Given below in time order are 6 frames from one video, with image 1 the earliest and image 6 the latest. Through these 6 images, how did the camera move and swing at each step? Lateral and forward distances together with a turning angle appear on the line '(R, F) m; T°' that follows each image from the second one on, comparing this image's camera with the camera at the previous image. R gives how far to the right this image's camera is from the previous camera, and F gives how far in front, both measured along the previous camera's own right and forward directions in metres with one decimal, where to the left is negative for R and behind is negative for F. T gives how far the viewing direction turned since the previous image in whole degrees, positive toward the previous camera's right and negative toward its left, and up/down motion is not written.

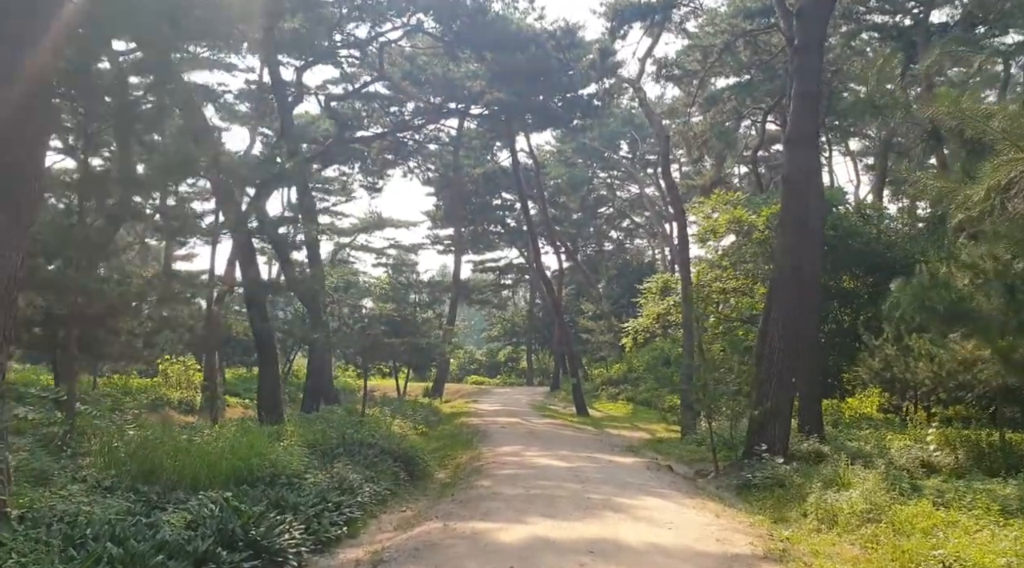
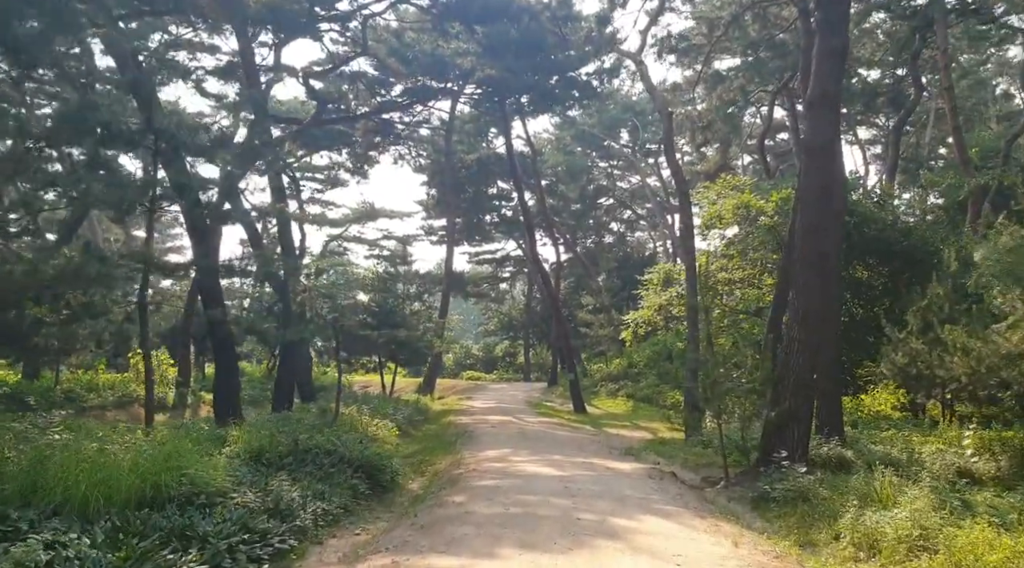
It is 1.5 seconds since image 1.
(+0.2, +1.6) m; 0°
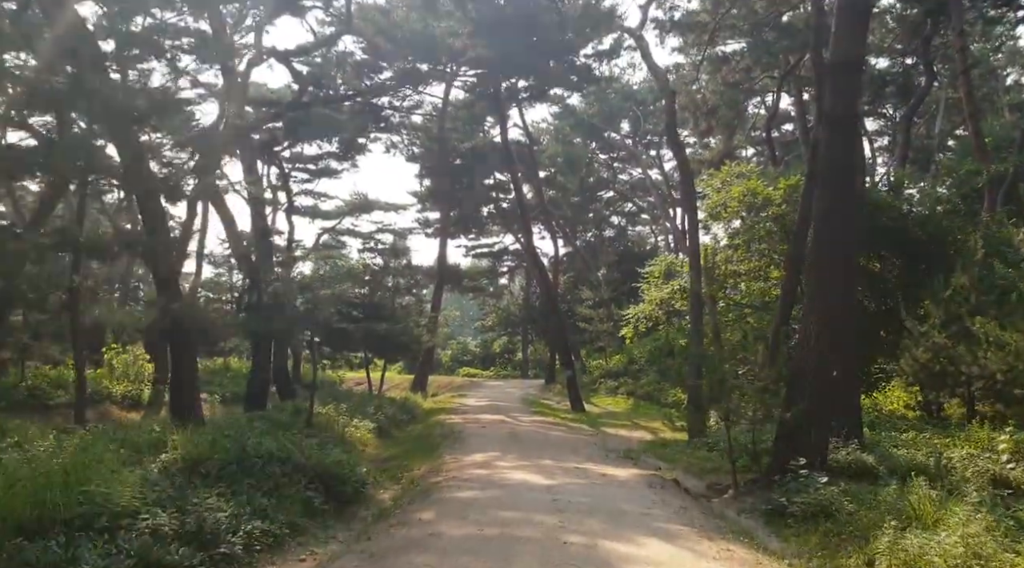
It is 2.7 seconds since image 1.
(+0.2, +1.2) m; 0°
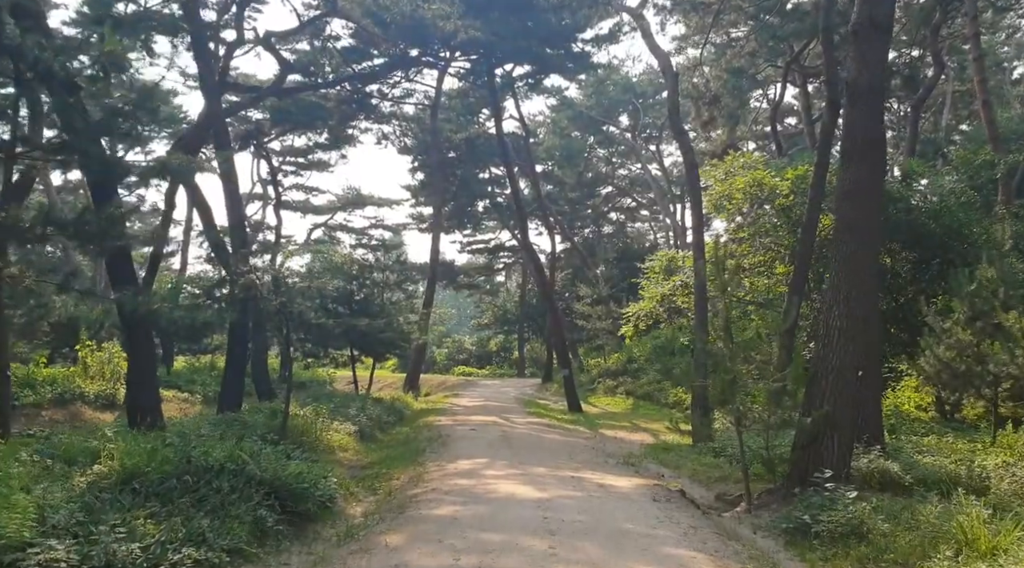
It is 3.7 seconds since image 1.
(+0.1, +1.1) m; 0°
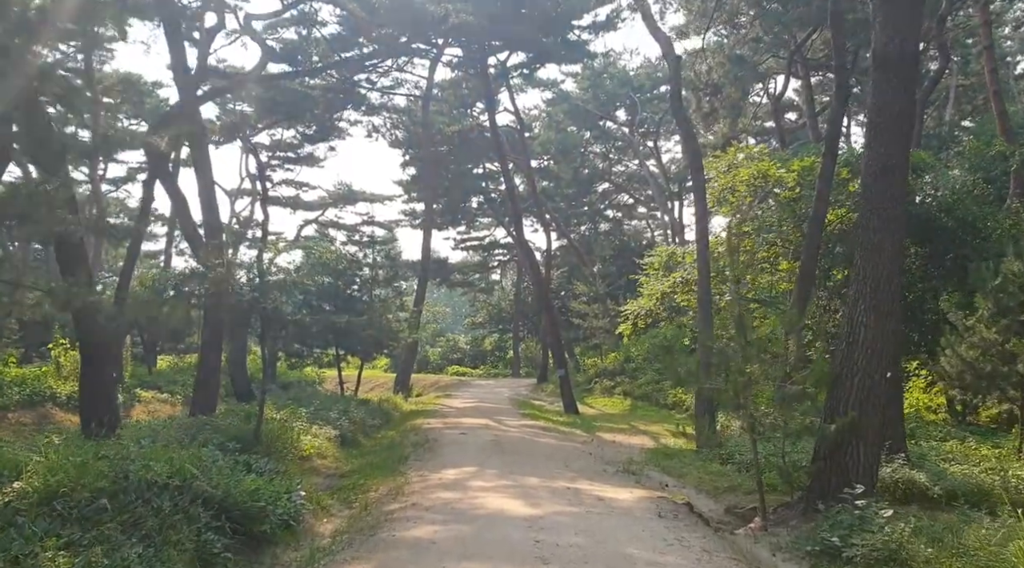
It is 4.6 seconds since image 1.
(+0.1, +1.0) m; 0°
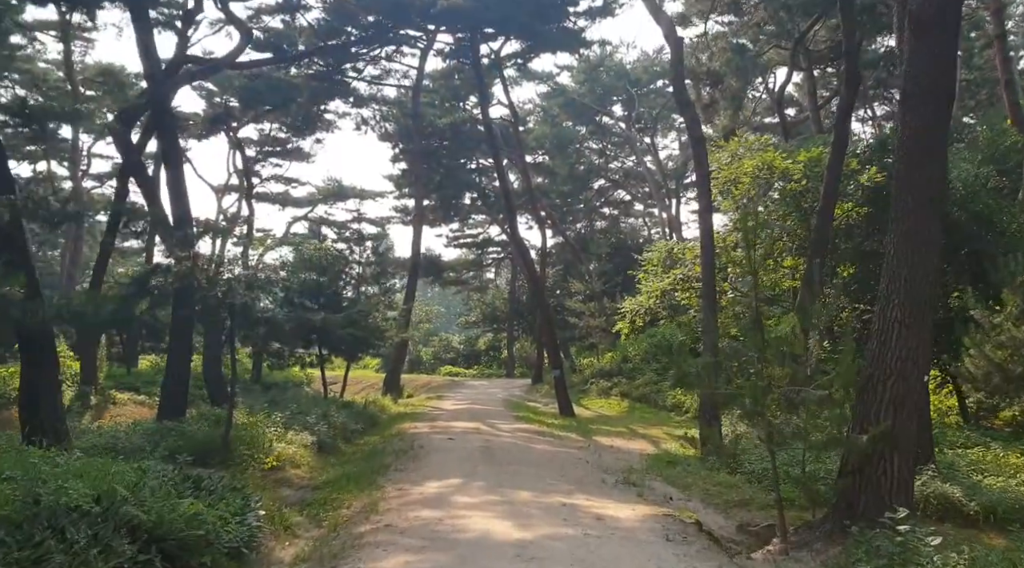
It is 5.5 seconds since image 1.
(+0.1, +1.0) m; 0°
